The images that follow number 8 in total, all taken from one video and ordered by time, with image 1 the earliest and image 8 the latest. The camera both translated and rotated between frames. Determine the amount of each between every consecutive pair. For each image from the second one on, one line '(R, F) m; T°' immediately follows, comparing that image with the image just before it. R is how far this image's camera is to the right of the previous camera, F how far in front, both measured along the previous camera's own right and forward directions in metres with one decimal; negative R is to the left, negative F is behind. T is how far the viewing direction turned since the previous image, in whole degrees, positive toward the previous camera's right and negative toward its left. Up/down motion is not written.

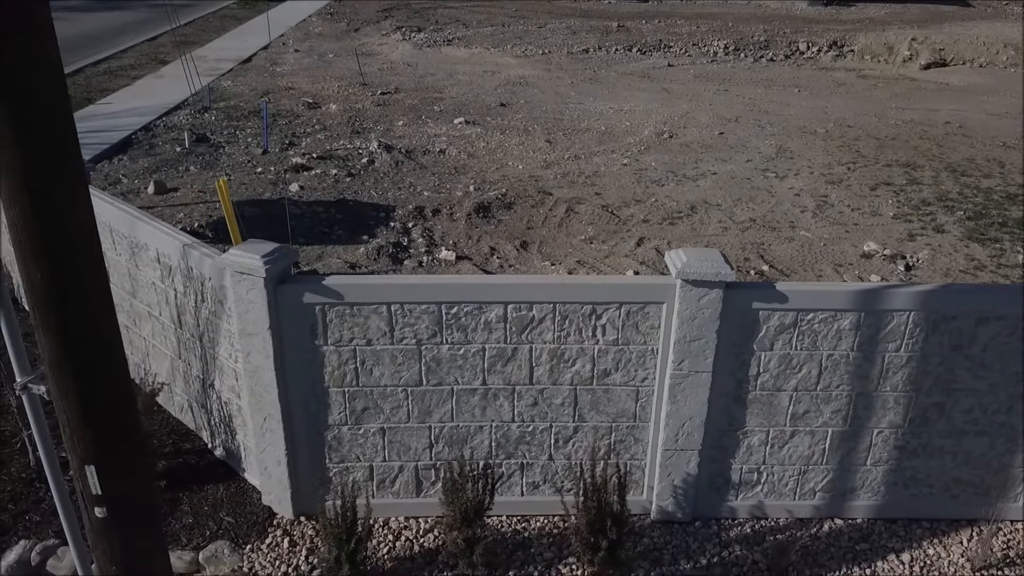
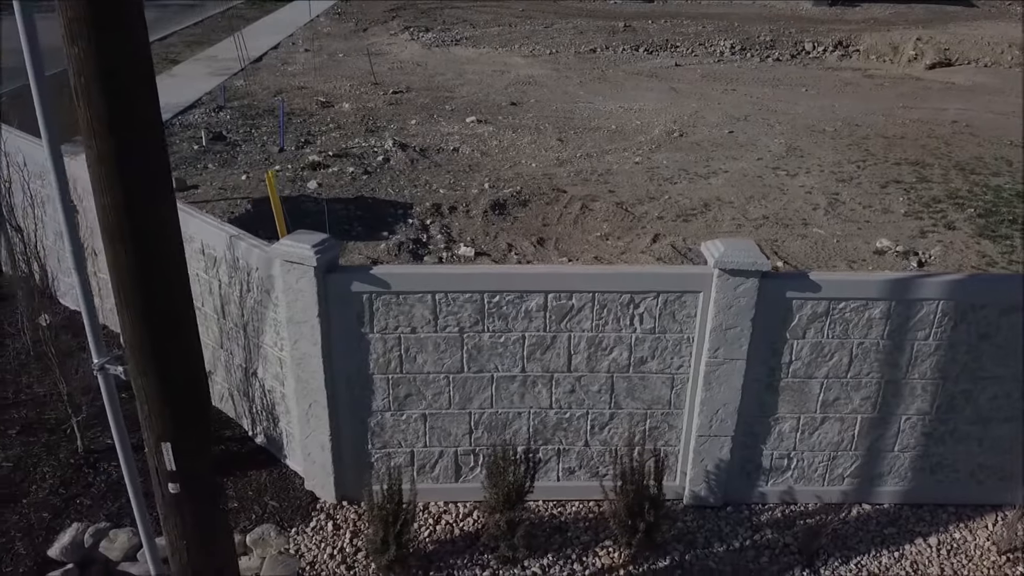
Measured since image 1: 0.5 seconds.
(-0.2, -0.1) m; 0°
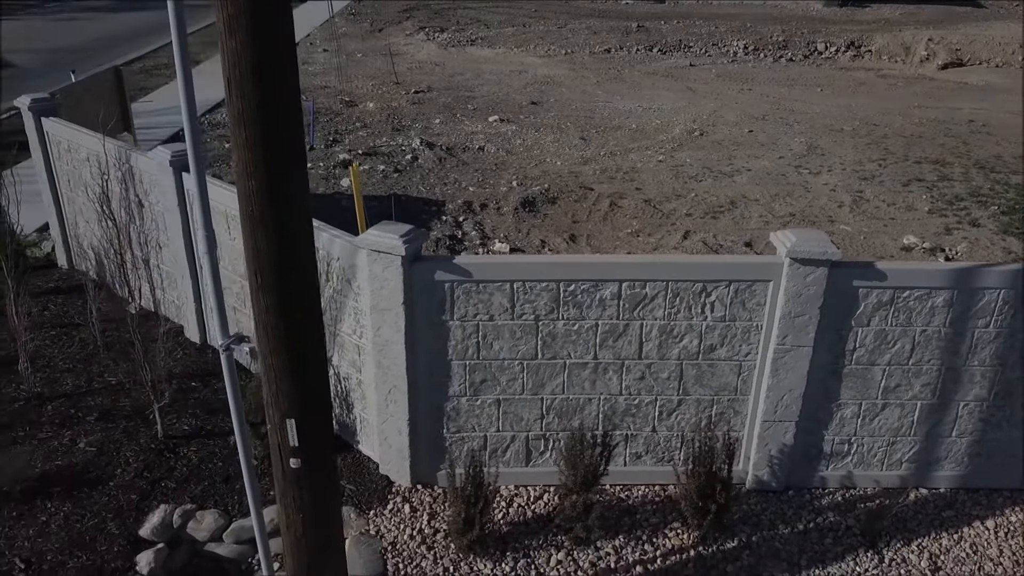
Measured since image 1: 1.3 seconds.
(-0.5, -0.2) m; 0°
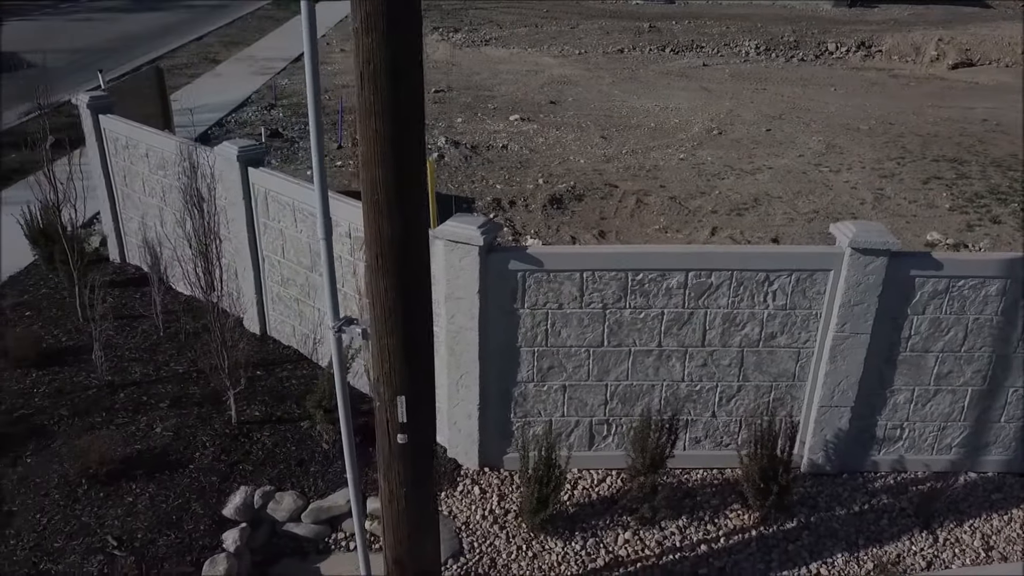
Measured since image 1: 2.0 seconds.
(-0.5, -0.2) m; 0°
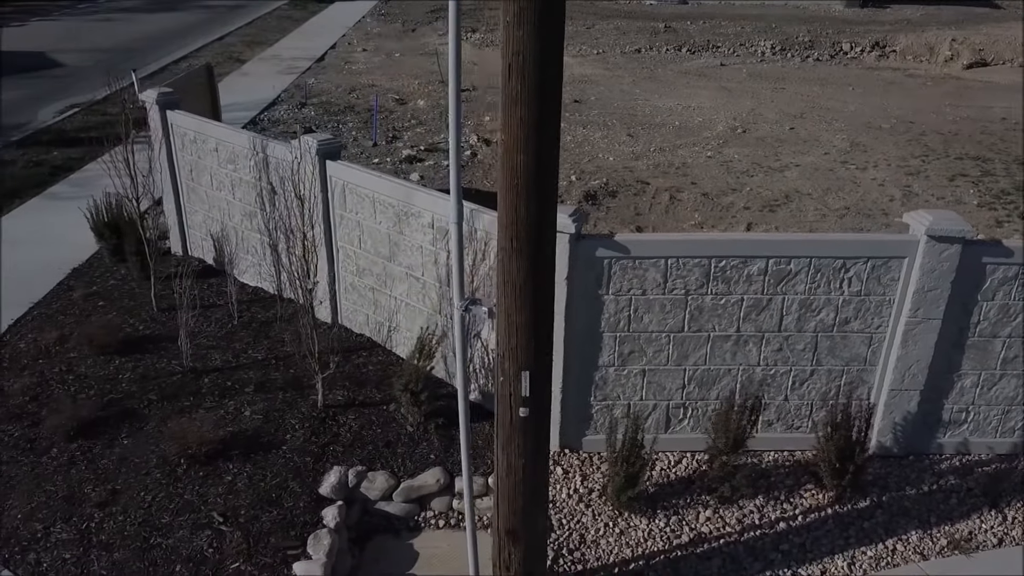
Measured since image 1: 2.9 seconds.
(-0.6, -0.2) m; 0°
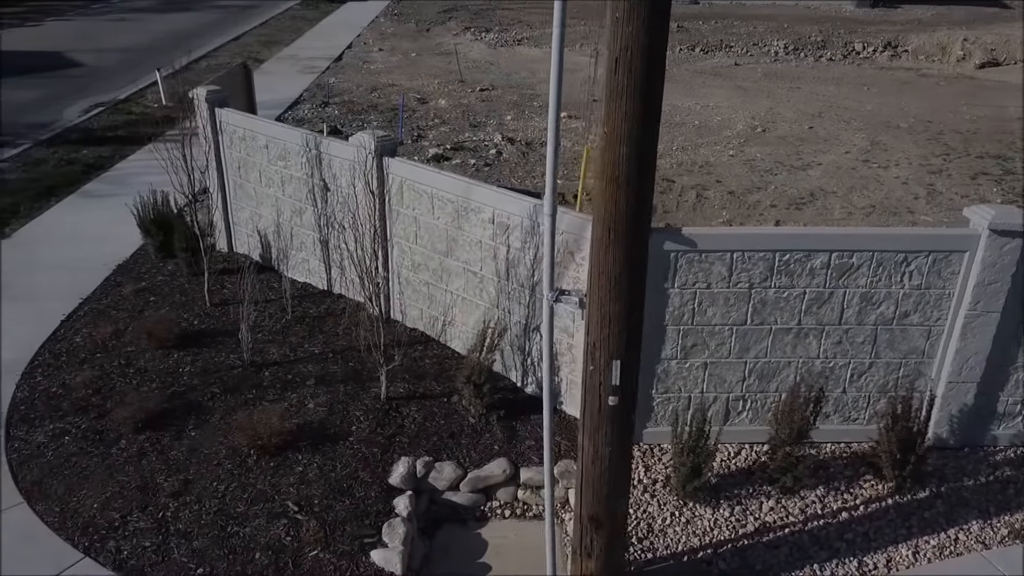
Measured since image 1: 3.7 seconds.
(-0.5, -0.1) m; 0°
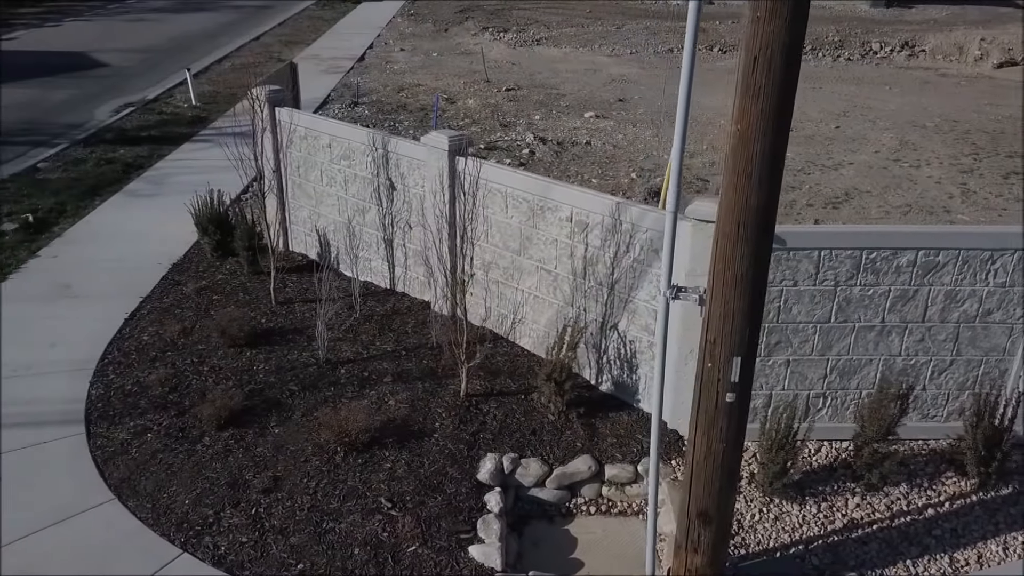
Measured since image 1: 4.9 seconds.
(-0.6, 0.0) m; 0°
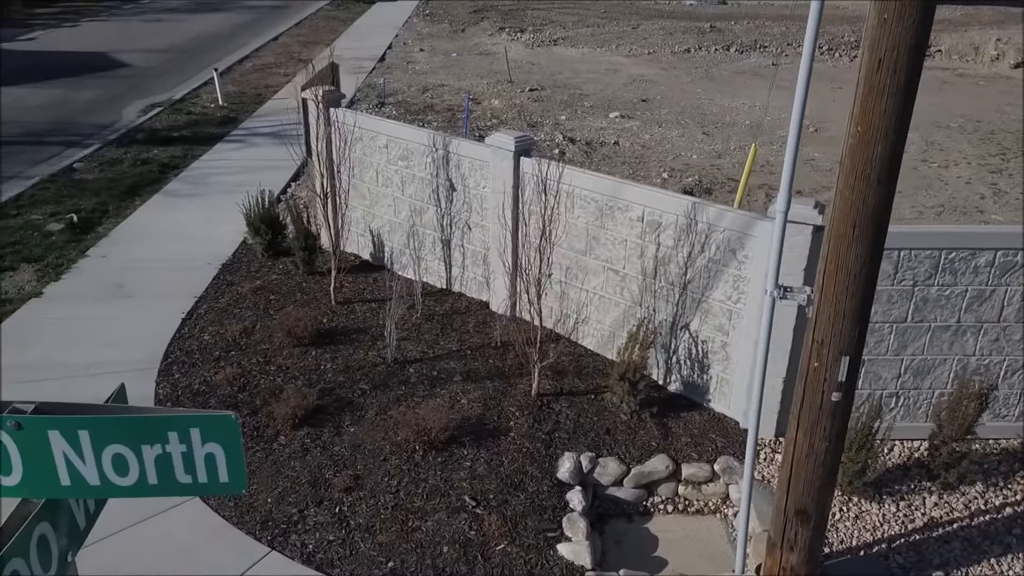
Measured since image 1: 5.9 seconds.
(-0.6, 0.0) m; 0°
